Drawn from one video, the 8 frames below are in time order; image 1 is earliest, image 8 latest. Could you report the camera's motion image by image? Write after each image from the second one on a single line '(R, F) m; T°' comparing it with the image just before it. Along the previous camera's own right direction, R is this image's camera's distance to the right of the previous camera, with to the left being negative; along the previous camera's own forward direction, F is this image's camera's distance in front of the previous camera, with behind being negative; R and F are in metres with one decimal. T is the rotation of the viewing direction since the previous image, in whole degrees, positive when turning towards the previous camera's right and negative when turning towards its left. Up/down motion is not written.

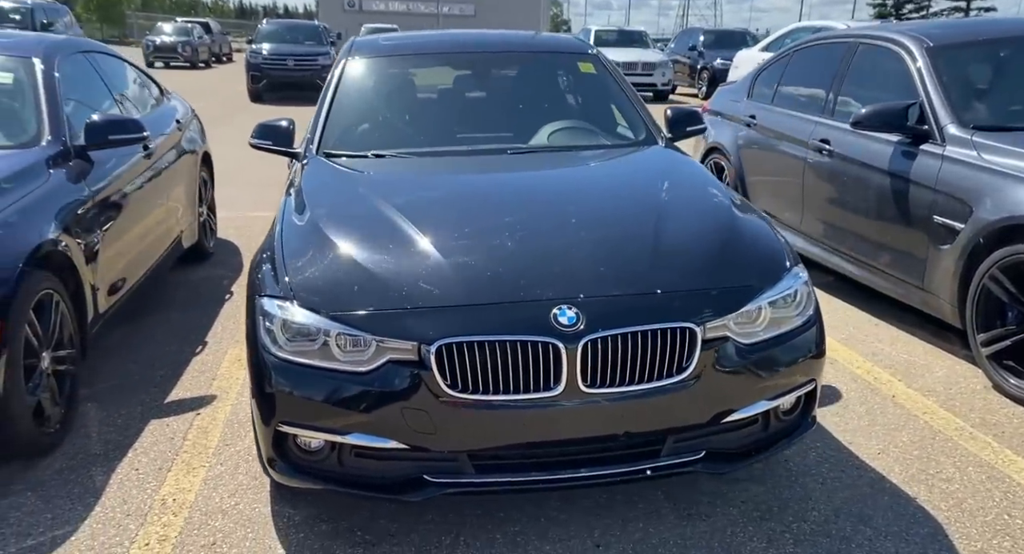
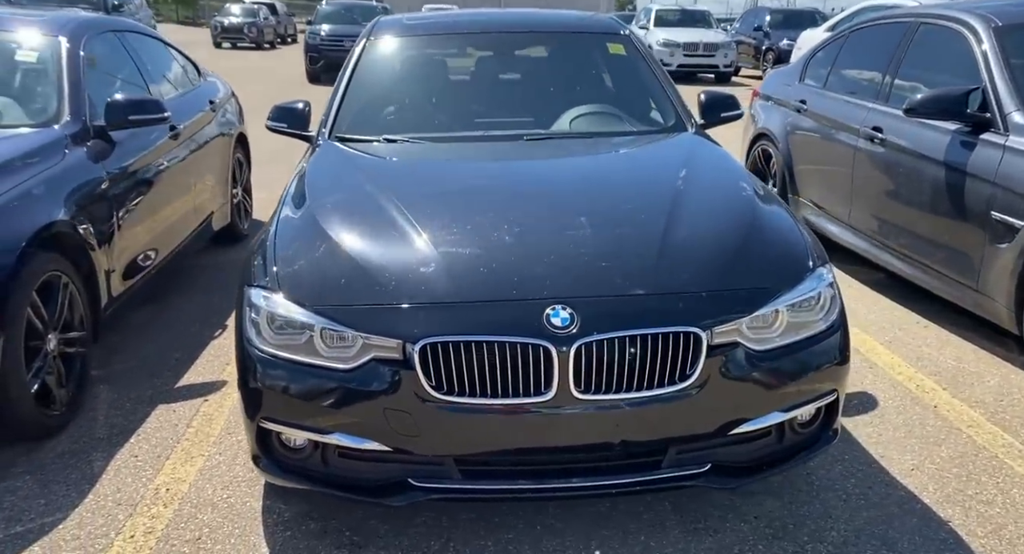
(+0.2, +0.2) m; -4°
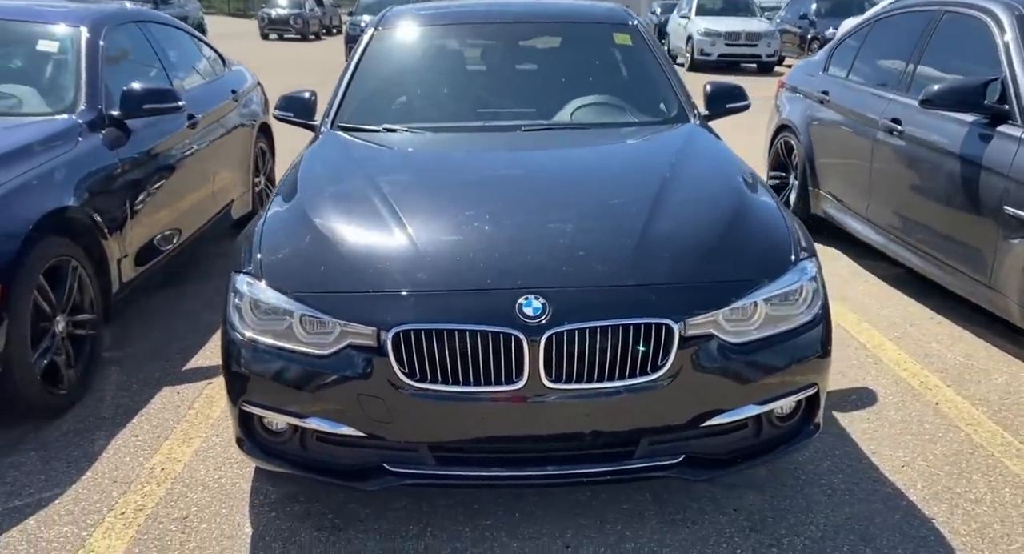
(+0.2, 0.0) m; -3°
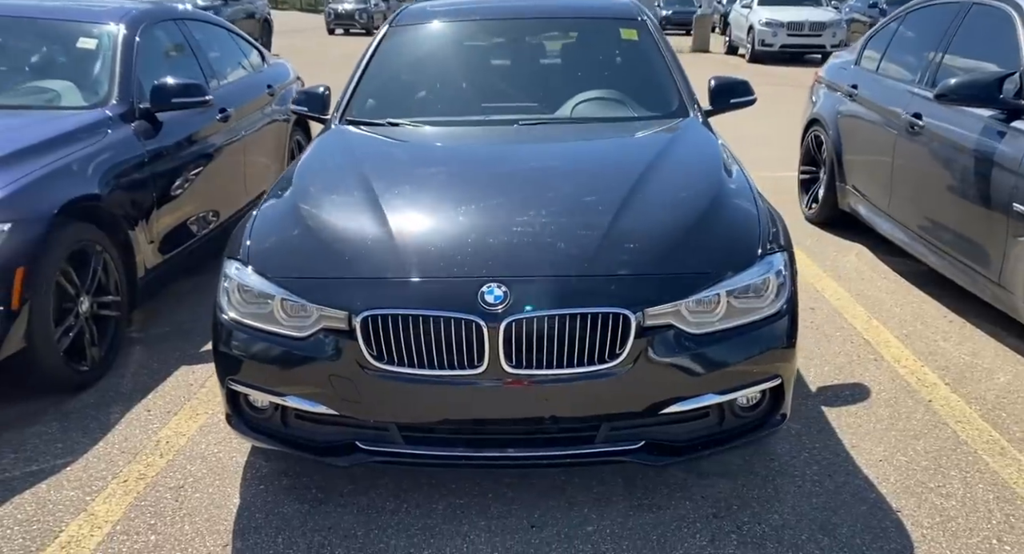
(+0.3, -0.1) m; -4°
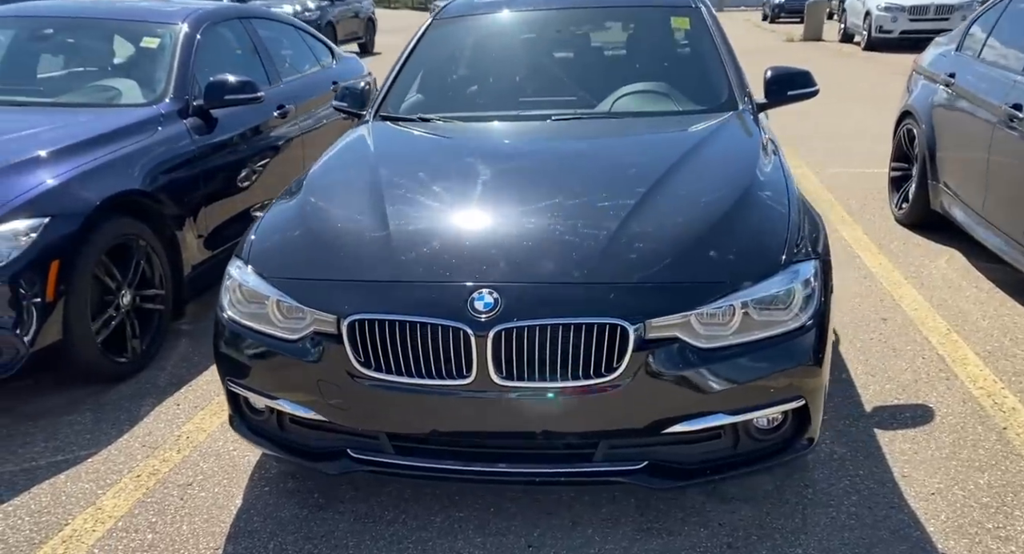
(+0.3, +0.2) m; -7°
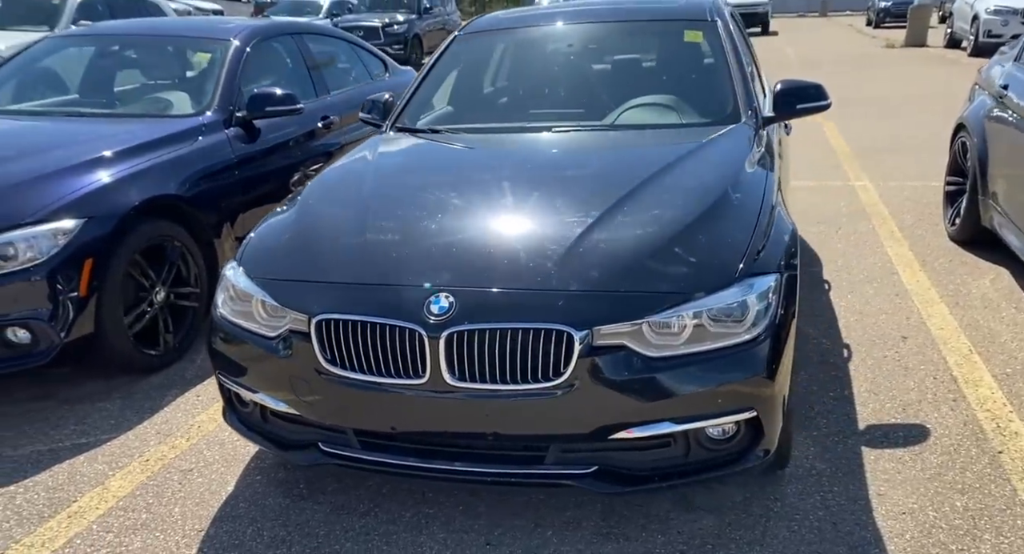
(+0.4, -0.1) m; -6°
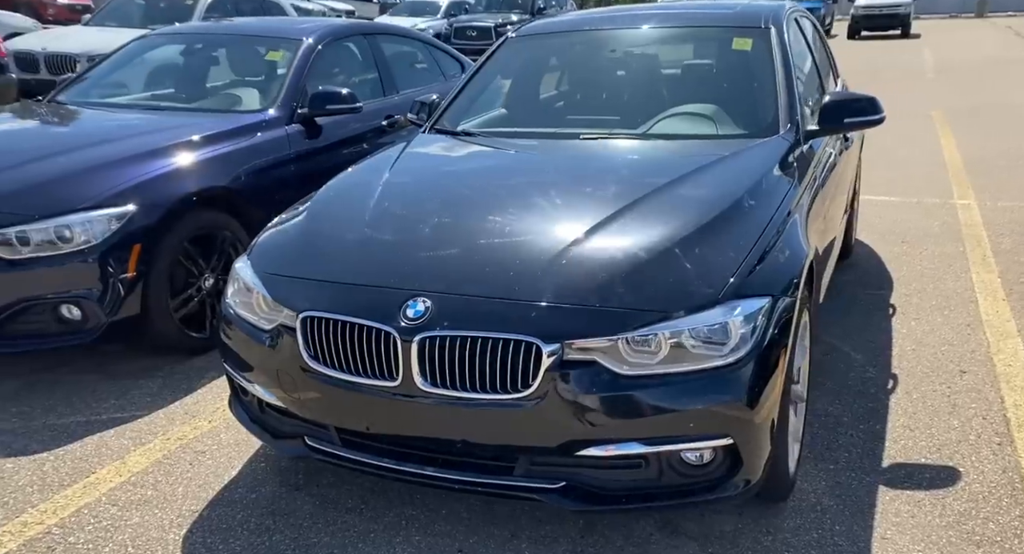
(+0.4, +0.1) m; -8°
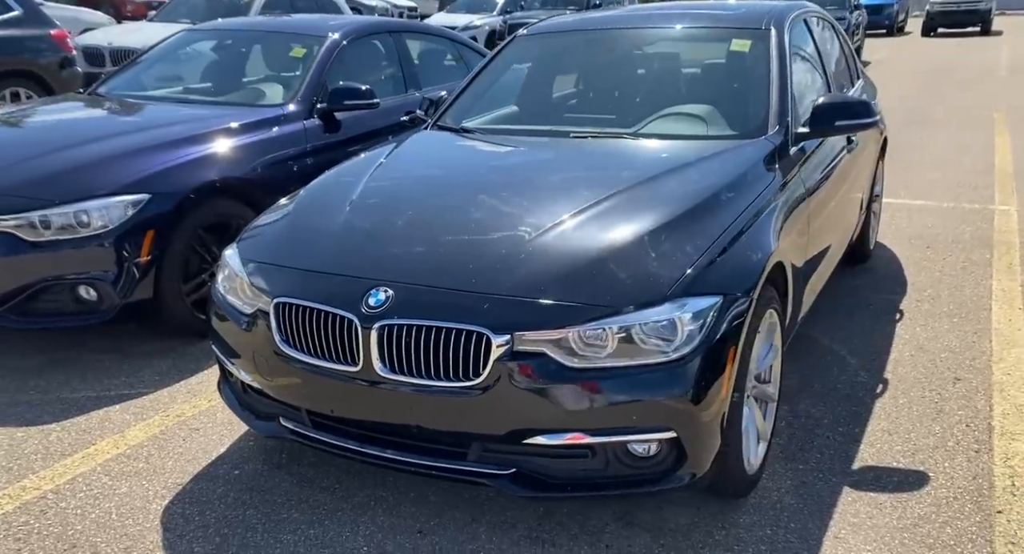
(+0.3, -0.1) m; -4°
